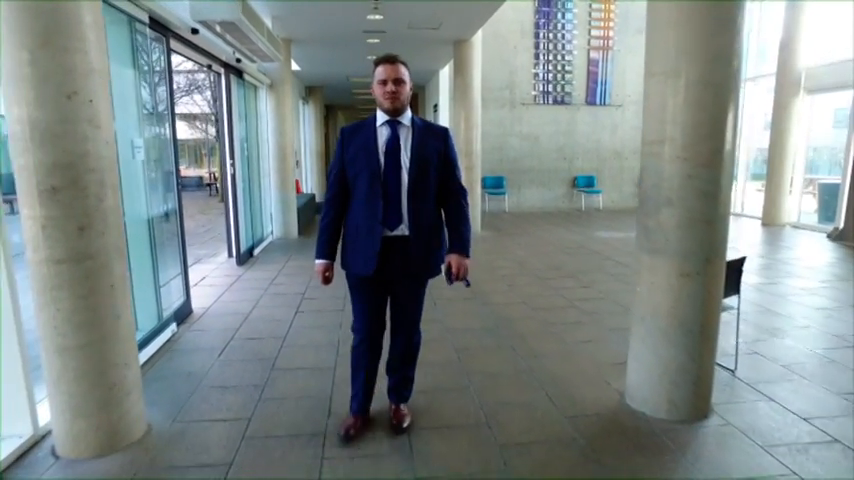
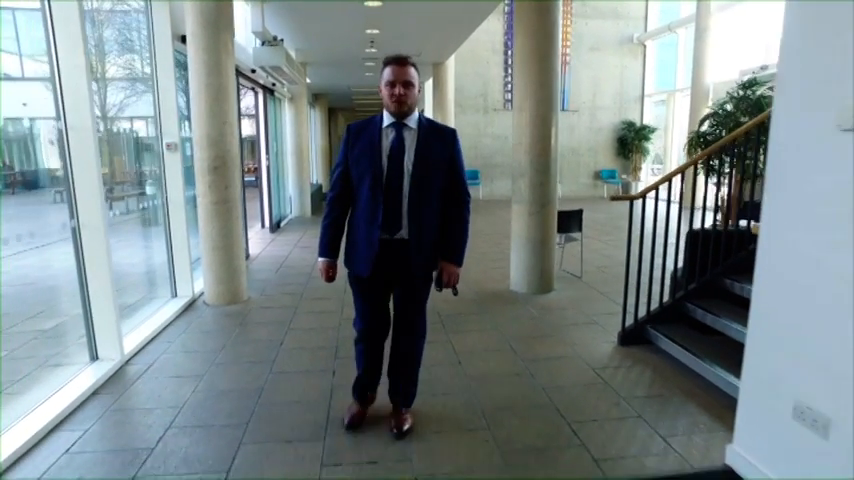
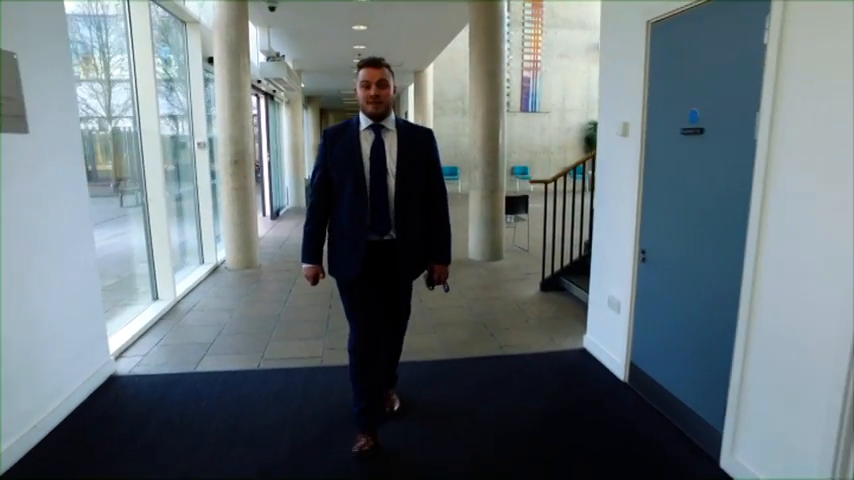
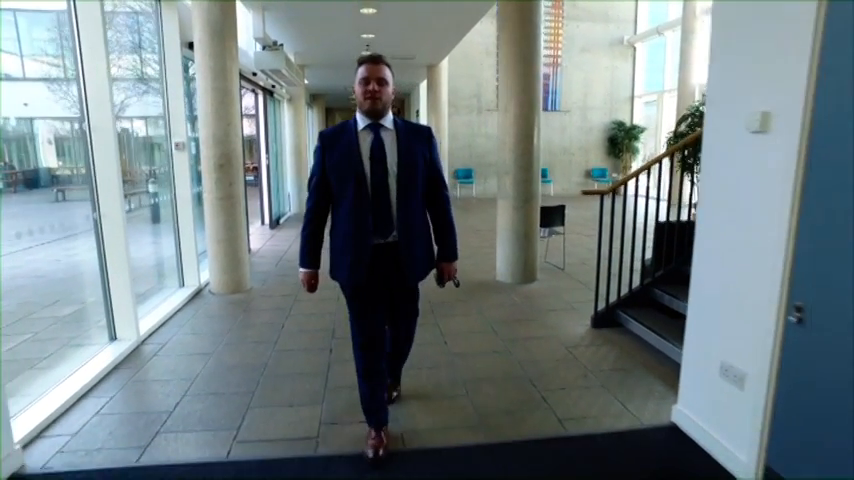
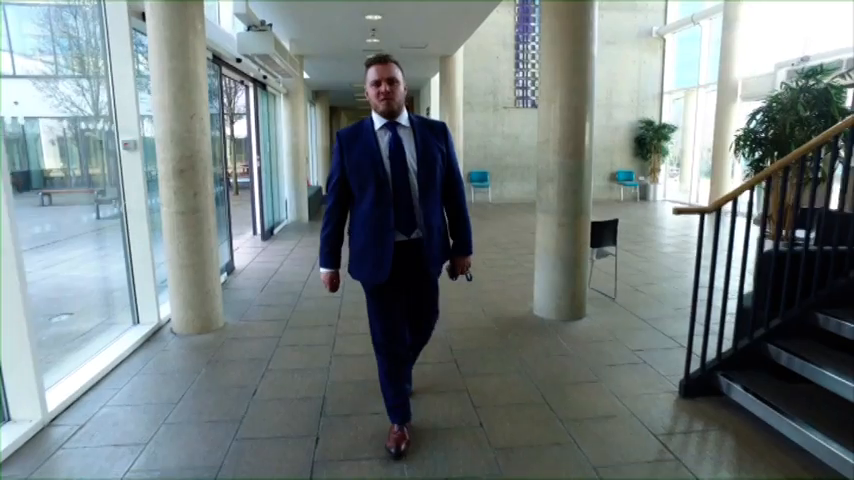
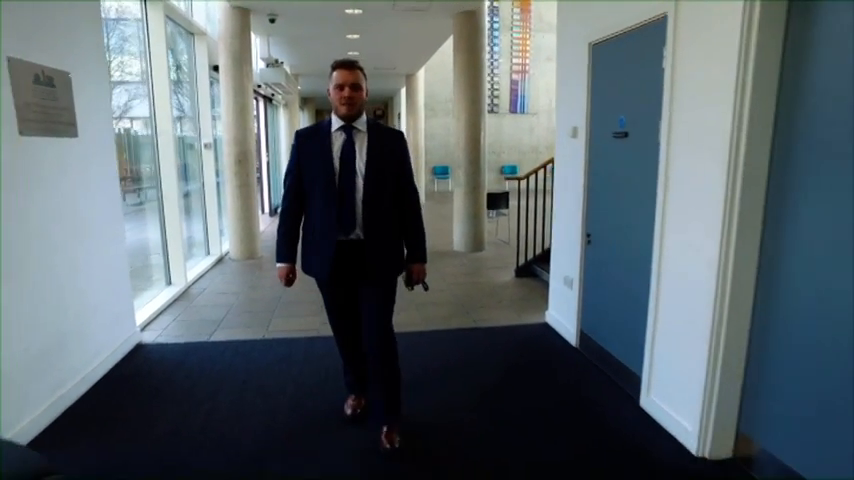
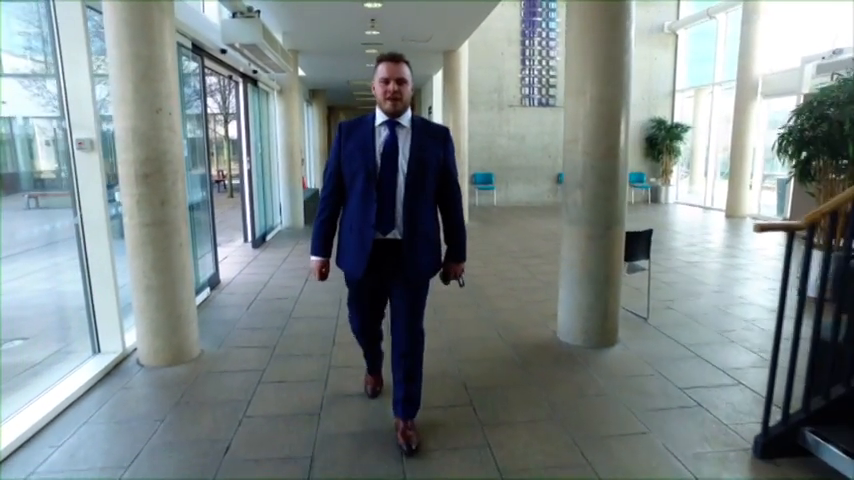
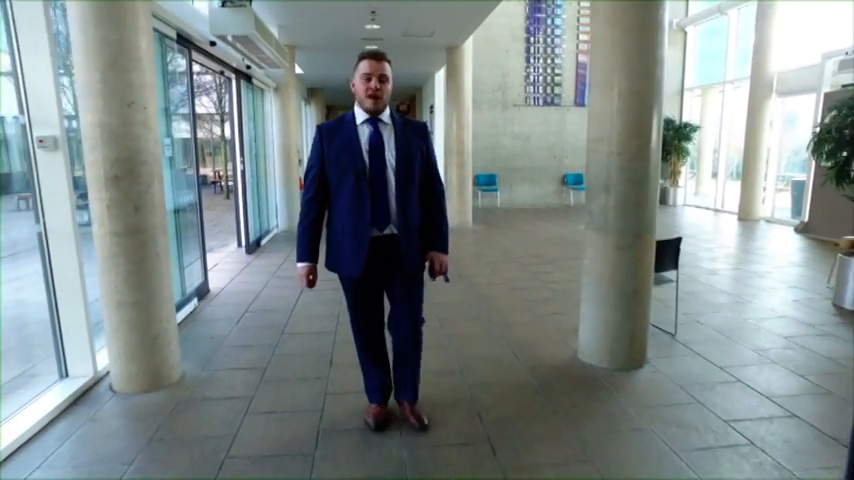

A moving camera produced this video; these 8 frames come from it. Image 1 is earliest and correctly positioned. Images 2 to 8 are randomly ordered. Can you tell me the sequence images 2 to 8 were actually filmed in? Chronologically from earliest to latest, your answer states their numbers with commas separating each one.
8, 7, 5, 2, 4, 3, 6
